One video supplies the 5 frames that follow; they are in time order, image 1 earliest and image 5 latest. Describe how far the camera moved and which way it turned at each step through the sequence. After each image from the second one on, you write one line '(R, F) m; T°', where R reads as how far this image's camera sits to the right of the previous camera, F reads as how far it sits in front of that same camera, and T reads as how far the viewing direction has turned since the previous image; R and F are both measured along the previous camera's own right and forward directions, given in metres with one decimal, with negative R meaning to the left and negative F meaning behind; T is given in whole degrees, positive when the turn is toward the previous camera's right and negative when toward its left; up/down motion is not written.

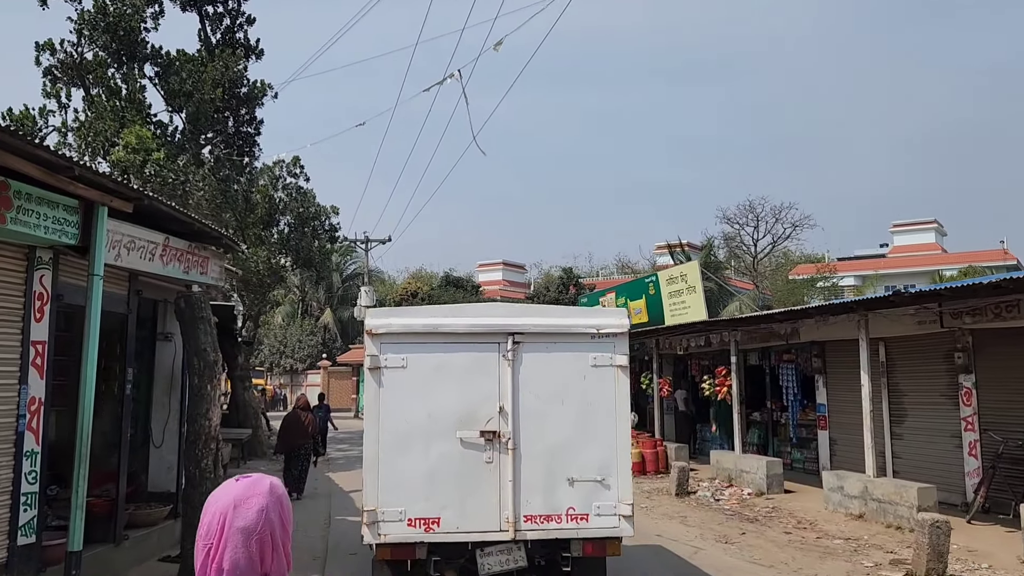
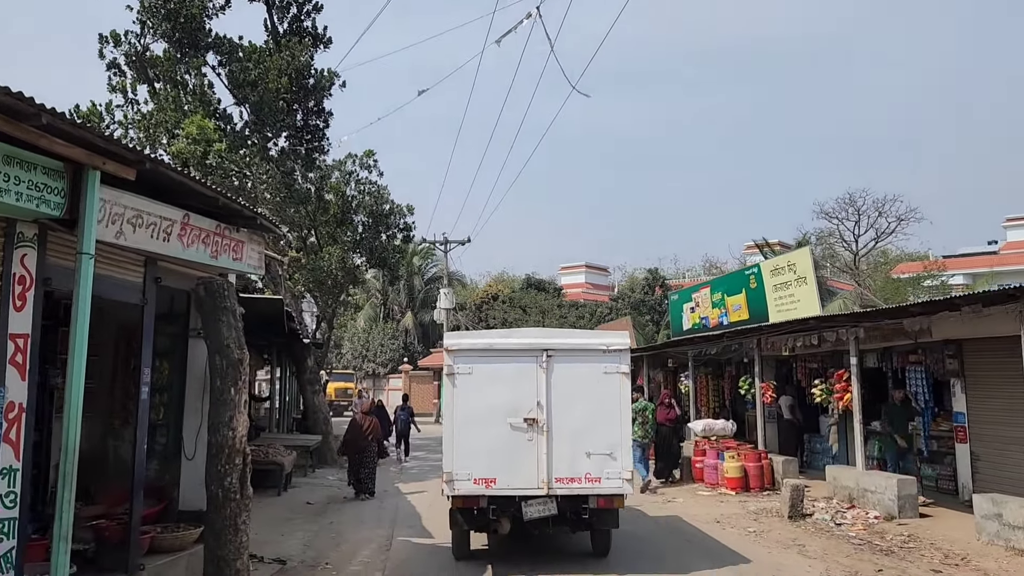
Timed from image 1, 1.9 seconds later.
(0.0, +1.3) m; -6°
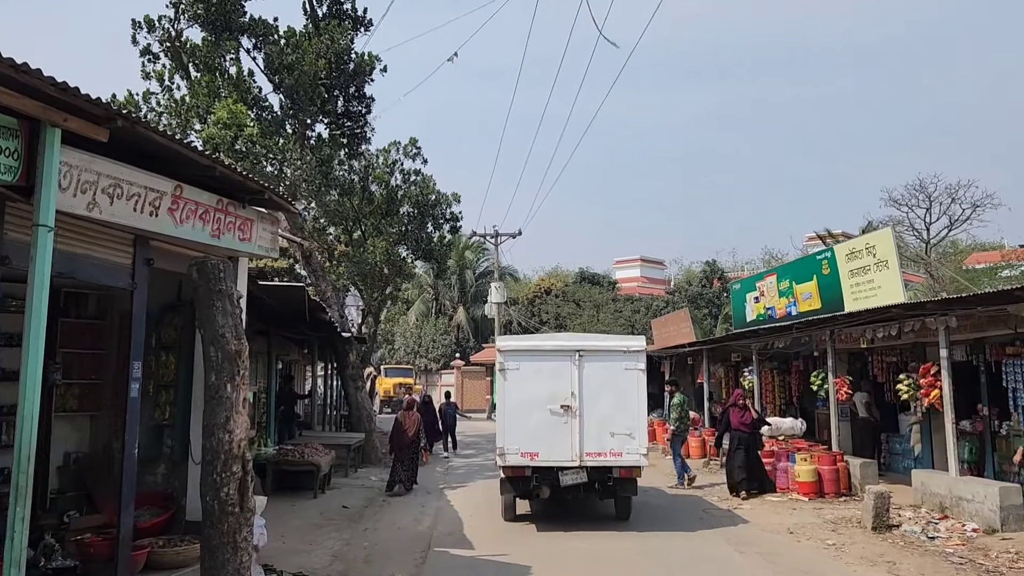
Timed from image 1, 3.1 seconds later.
(+0.1, +0.9) m; -4°
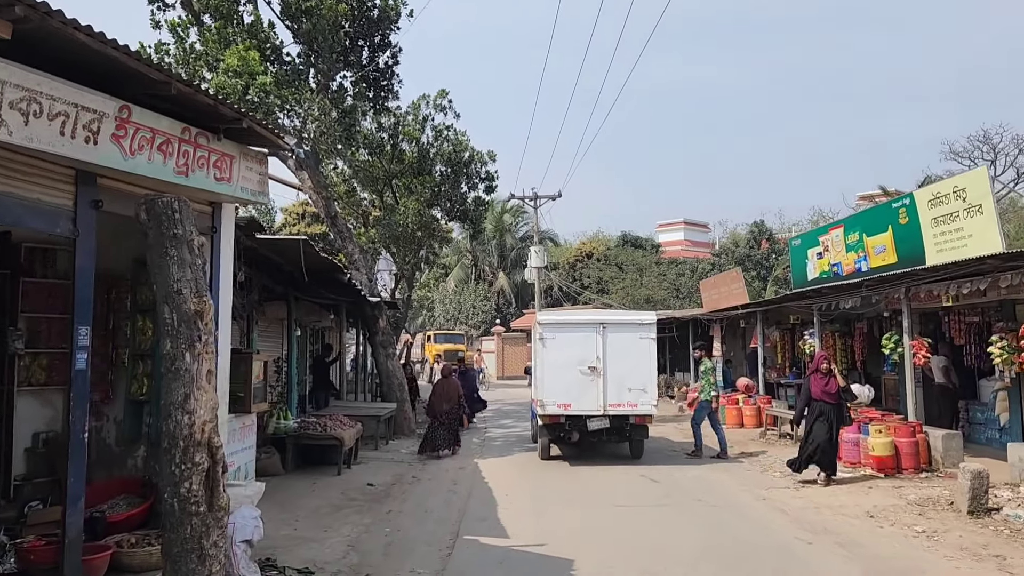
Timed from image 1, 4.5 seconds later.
(0.0, +1.1) m; -3°
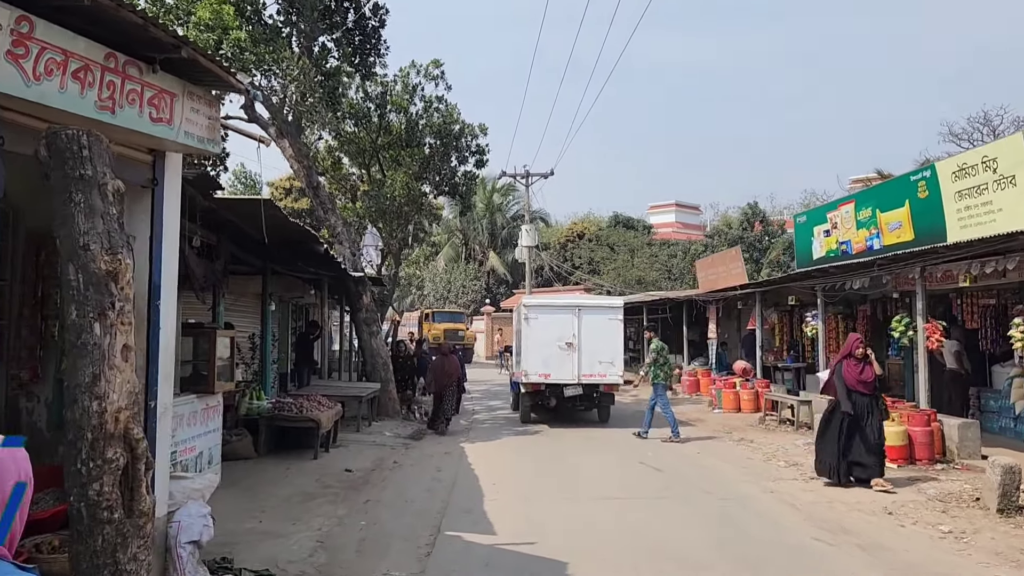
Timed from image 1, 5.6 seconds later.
(0.0, +0.8) m; +1°
